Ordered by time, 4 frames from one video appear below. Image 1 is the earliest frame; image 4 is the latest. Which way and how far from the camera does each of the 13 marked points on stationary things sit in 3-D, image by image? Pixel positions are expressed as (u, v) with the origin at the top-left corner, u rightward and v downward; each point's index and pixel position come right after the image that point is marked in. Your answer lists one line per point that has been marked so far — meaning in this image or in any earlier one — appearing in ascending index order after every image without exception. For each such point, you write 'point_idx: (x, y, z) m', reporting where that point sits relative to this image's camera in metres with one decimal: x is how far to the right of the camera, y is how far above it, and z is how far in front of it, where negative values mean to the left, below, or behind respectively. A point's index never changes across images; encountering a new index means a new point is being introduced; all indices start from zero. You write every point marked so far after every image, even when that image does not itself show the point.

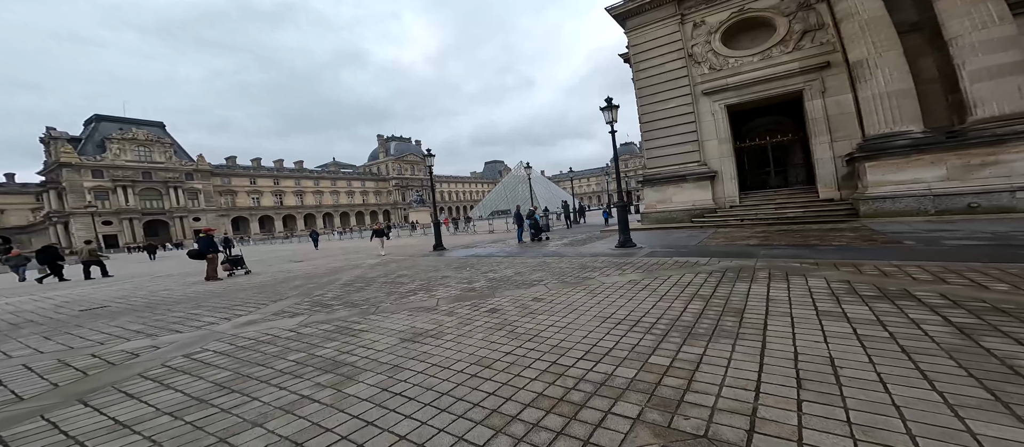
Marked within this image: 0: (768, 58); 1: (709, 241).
0: (+7.5, +4.8, +10.0) m
1: (+4.2, -0.4, +7.3) m
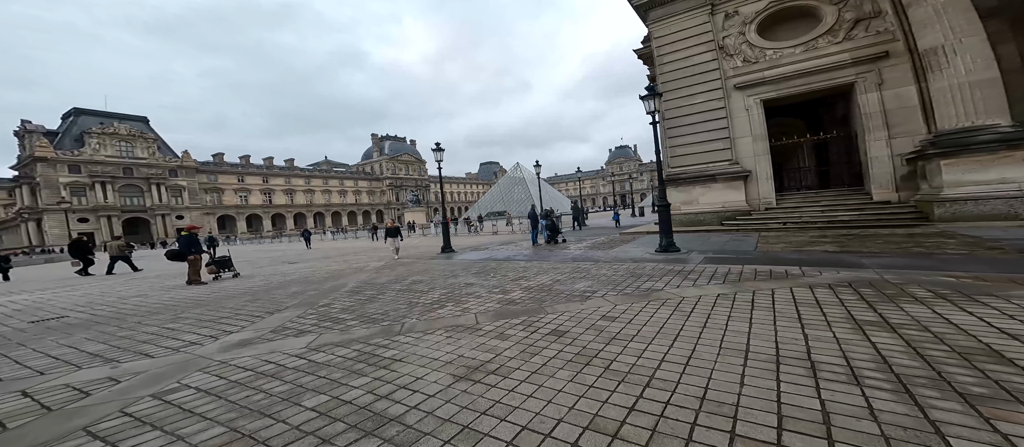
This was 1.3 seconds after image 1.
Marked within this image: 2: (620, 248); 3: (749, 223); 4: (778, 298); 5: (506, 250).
0: (+8.1, +4.7, +9.4) m
1: (+4.8, -0.4, +6.5) m
2: (+2.9, -0.7, +9.3) m
3: (+6.5, 0.0, +9.5) m
4: (+2.4, -0.7, +3.2) m
5: (-0.2, -0.9, +12.0) m
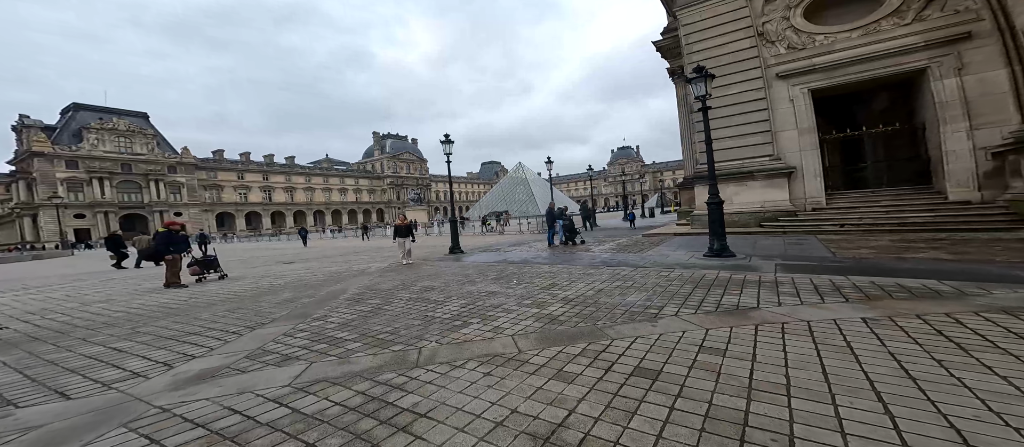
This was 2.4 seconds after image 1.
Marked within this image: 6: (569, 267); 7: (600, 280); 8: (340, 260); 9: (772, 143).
0: (+8.6, +4.6, +8.4) m
1: (+5.2, -0.5, +5.5) m
2: (+3.4, -0.7, +8.3) m
3: (+7.0, 0.0, +8.5) m
4: (+2.9, -0.7, +2.2) m
5: (+0.3, -0.9, +11.0) m
6: (+1.2, -1.0, +7.4) m
7: (+1.4, -0.9, +5.6) m
8: (-6.1, -1.3, +12.4) m
9: (+7.2, +2.2, +9.6) m
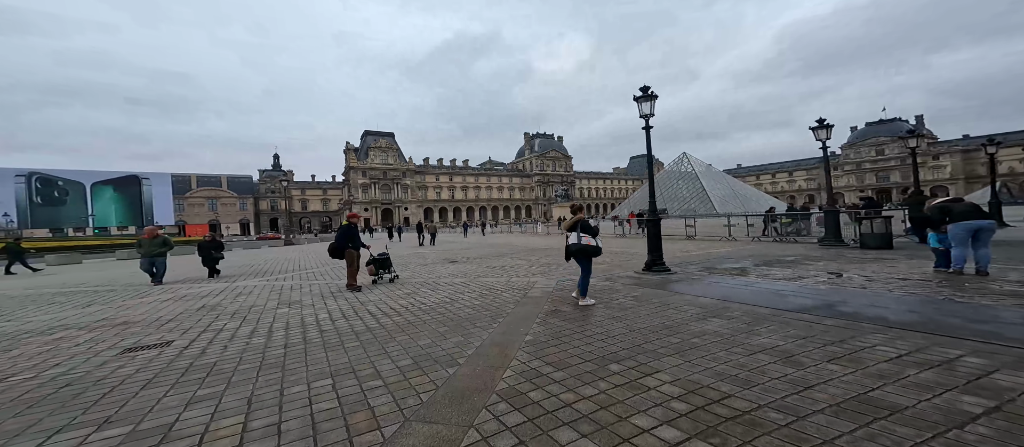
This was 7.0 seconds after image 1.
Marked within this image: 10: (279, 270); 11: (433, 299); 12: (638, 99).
0: (+12.2, +4.4, -2.6) m
1: (+7.7, -0.5, -3.7) m
2: (+7.2, -0.6, -0.4) m
3: (+10.6, -0.2, -1.8) m
4: (+4.1, -0.5, -5.7) m
5: (+5.6, -0.8, +3.4) m
6: (+4.9, -0.8, -0.2) m
7: (+4.3, -0.8, -1.9) m
8: (+0.4, -0.9, +7.4) m
9: (+11.3, +2.0, -0.9) m
10: (-11.5, -2.2, +17.4) m
11: (-2.1, -2.1, +9.4) m
12: (+4.9, +4.8, +12.7) m
